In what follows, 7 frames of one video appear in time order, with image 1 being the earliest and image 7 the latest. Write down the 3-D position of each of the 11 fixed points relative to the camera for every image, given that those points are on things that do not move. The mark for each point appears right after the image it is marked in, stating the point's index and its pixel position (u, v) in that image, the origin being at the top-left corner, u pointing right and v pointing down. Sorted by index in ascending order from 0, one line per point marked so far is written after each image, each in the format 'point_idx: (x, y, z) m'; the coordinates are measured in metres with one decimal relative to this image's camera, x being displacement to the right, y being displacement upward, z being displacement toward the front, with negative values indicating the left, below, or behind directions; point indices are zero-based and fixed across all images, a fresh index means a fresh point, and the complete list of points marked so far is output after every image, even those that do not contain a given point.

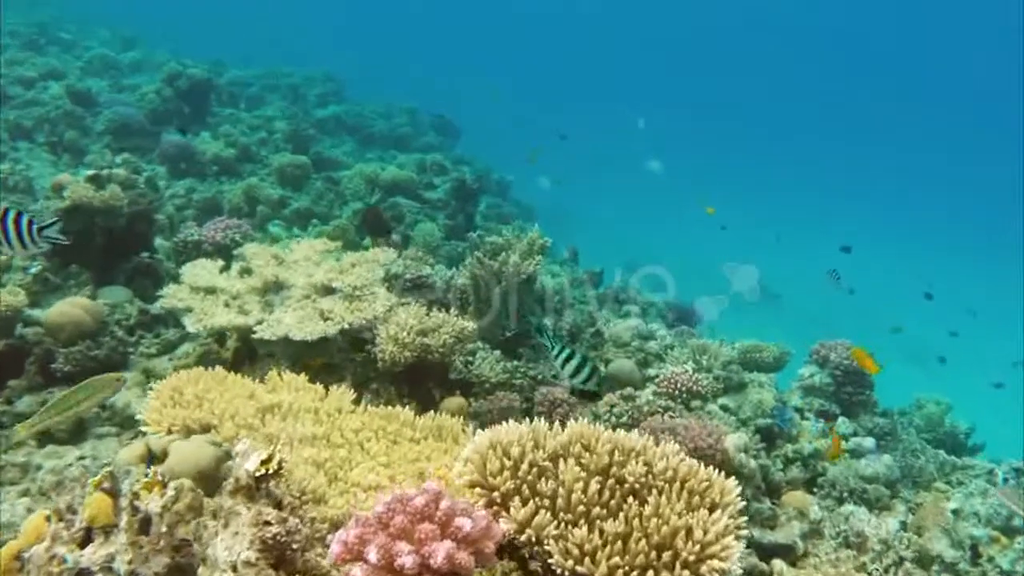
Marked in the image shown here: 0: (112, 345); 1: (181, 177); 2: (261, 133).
0: (-2.2, -0.3, +5.1) m
1: (-4.0, +1.3, +11.0) m
2: (-3.7, +2.3, +13.5) m
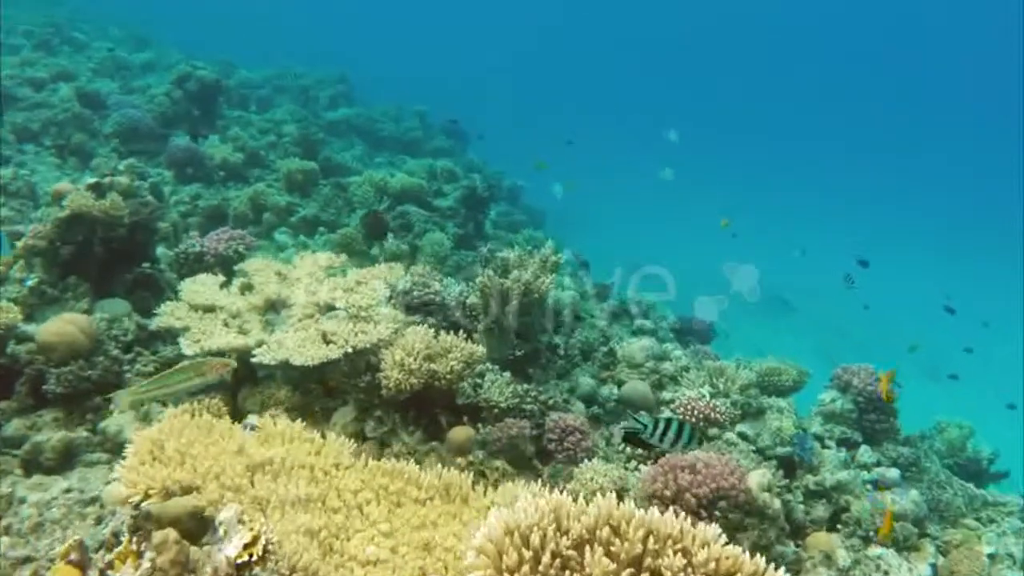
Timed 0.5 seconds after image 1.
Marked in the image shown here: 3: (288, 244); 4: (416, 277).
0: (-2.2, -0.4, +4.9) m
1: (-3.9, +1.3, +10.8) m
2: (-3.5, +2.2, +13.3) m
3: (-2.4, +0.5, +9.6) m
4: (-0.6, +0.1, +6.0) m
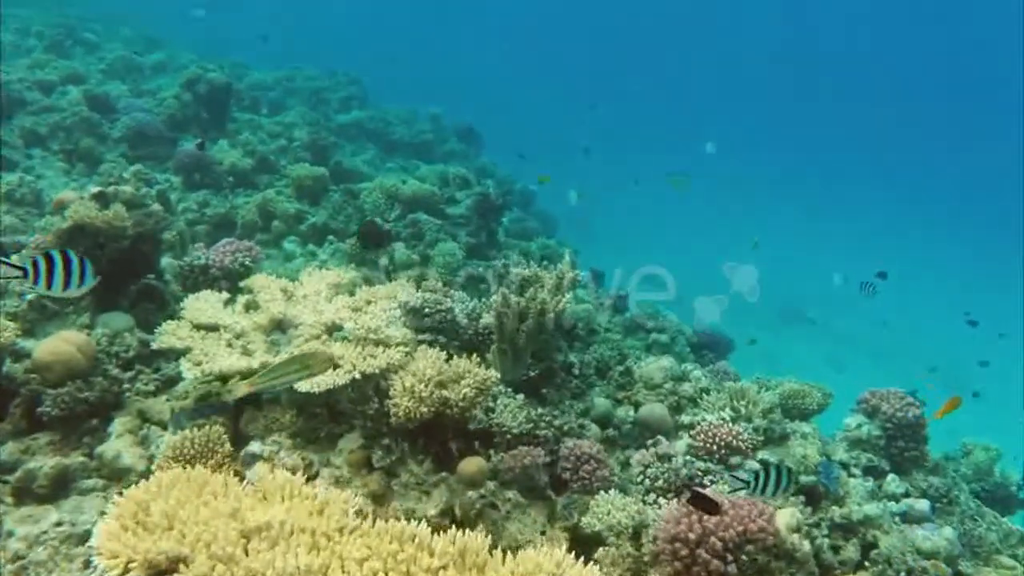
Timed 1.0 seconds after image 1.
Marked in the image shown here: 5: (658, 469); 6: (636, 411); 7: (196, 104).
0: (-2.1, -0.5, +4.7) m
1: (-3.7, +1.2, +10.6) m
2: (-3.3, +2.1, +13.1) m
3: (-2.2, +0.4, +9.4) m
4: (-0.5, -0.1, +5.8) m
5: (+0.8, -1.0, +4.8) m
6: (+0.8, -0.8, +6.2) m
7: (-4.5, +2.7, +13.0) m
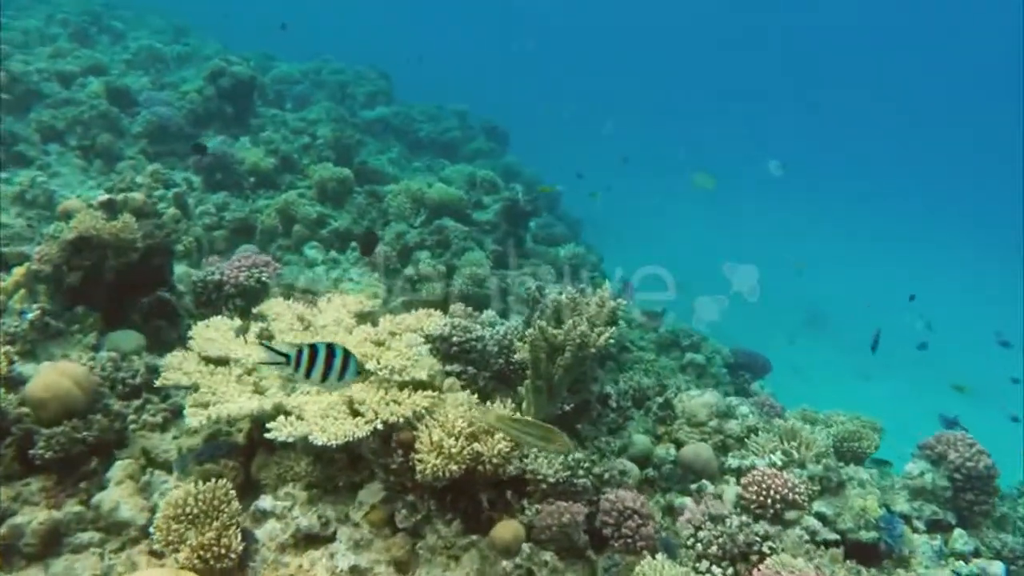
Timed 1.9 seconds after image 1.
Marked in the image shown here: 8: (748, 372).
0: (-1.9, -0.6, +4.3) m
1: (-3.3, +1.1, +10.3) m
2: (-2.9, +2.1, +12.8) m
3: (-1.9, +0.3, +9.0) m
4: (-0.3, -0.2, +5.4) m
5: (+1.0, -1.2, +4.3) m
6: (+1.0, -1.0, +5.7) m
7: (-4.1, +2.6, +12.7) m
8: (+2.6, -0.9, +10.1) m
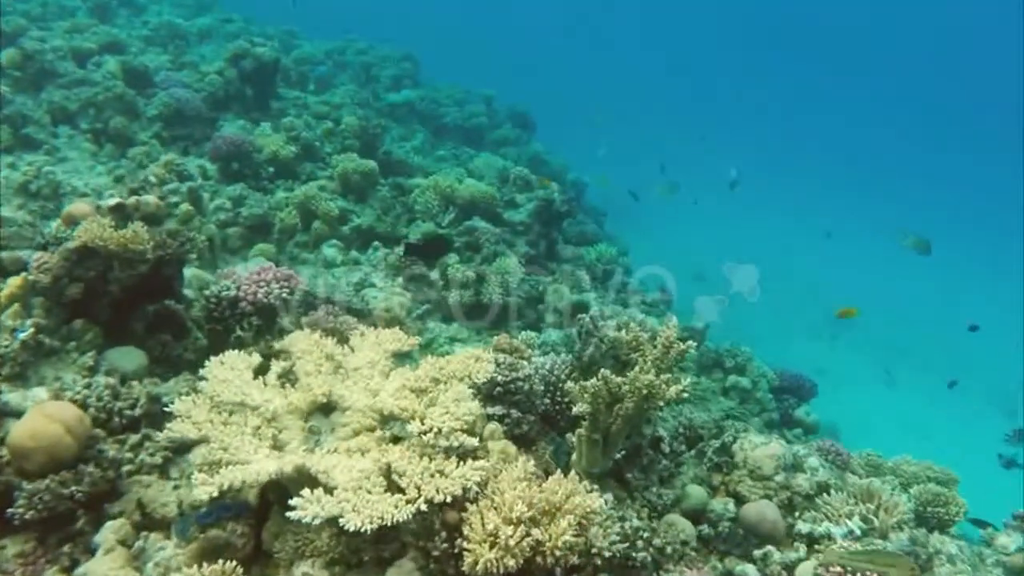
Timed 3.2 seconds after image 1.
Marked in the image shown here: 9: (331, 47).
0: (-1.7, -0.8, +3.7) m
1: (-3.0, +1.2, +9.6) m
2: (-2.5, +2.2, +12.1) m
3: (-1.6, +0.2, +8.4) m
4: (-0.1, -0.4, +4.8) m
5: (+1.2, -1.4, +3.7) m
6: (+1.3, -1.2, +5.1) m
7: (-3.6, +2.8, +12.0) m
8: (+2.9, -1.1, +9.4) m
9: (-4.0, +5.3, +19.8) m
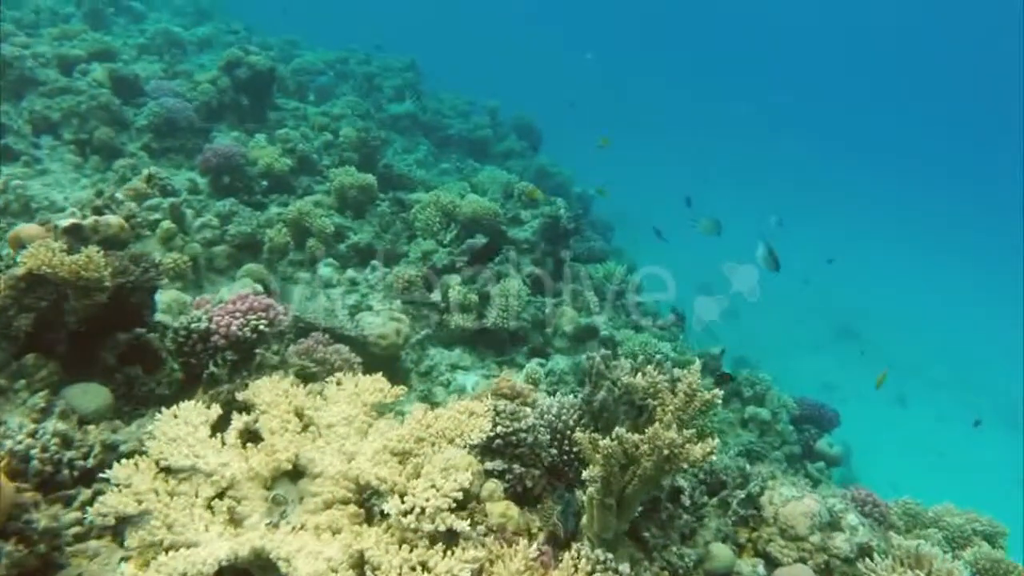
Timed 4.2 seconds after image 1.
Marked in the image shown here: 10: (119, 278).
0: (-1.7, -0.9, +3.1) m
1: (-2.9, +1.0, +9.1) m
2: (-2.4, +1.9, +11.6) m
3: (-1.6, 0.0, +7.9) m
4: (-0.1, -0.5, +4.2) m
5: (+1.2, -1.6, +3.1) m
6: (+1.3, -1.4, +4.5) m
7: (-3.5, +2.5, +11.5) m
8: (+3.0, -1.3, +8.8) m
9: (-3.8, +5.0, +19.4) m
10: (-2.0, +0.1, +4.7) m
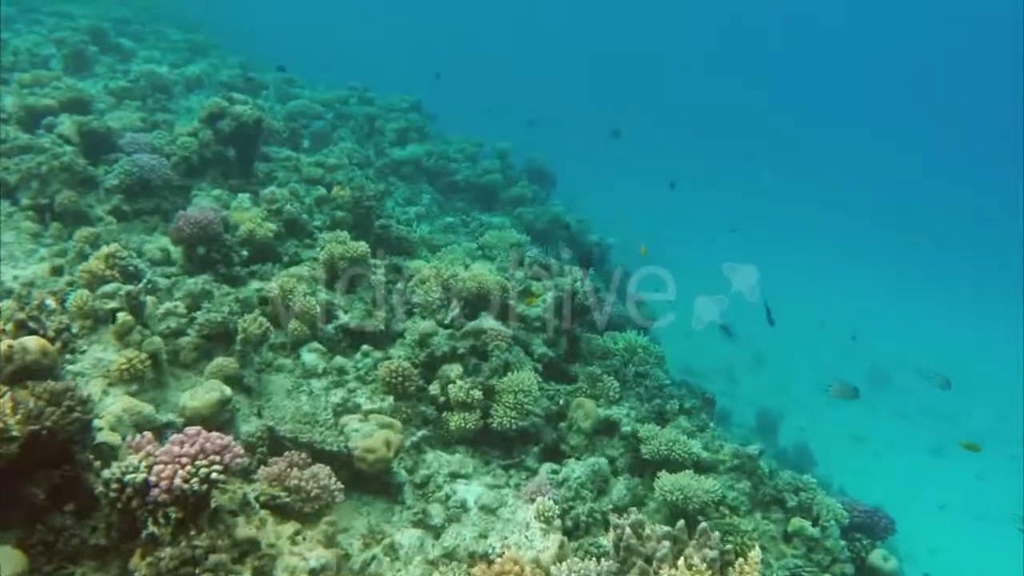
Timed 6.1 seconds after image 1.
0: (-1.6, -1.5, +2.2) m
1: (-2.8, +0.2, +8.2) m
2: (-2.3, +1.1, +10.7) m
3: (-1.5, -0.7, +6.9) m
4: (0.0, -1.1, +3.2) m
5: (+1.2, -2.1, +2.1) m
6: (+1.3, -2.0, +3.5) m
7: (-3.4, +1.7, +10.7) m
8: (+3.0, -2.1, +7.8) m
9: (-3.7, +3.9, +18.6) m
10: (-2.0, -0.5, +3.8) m
